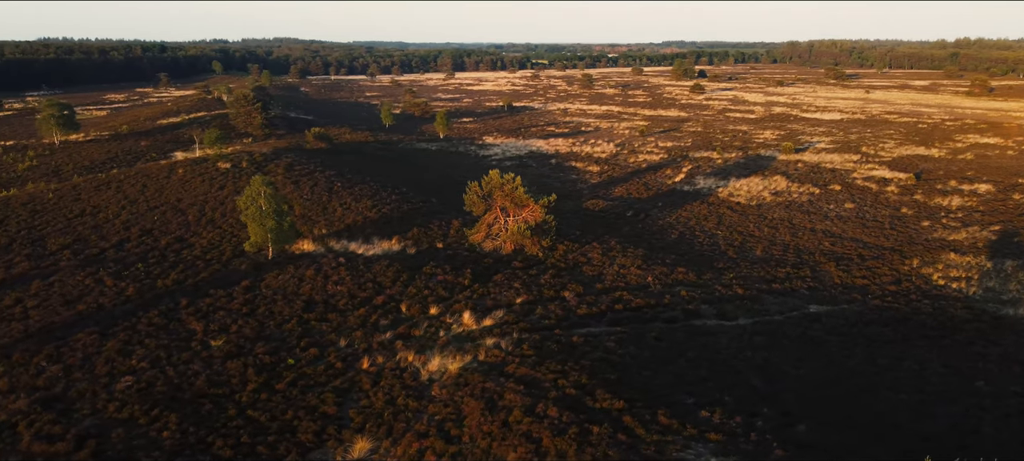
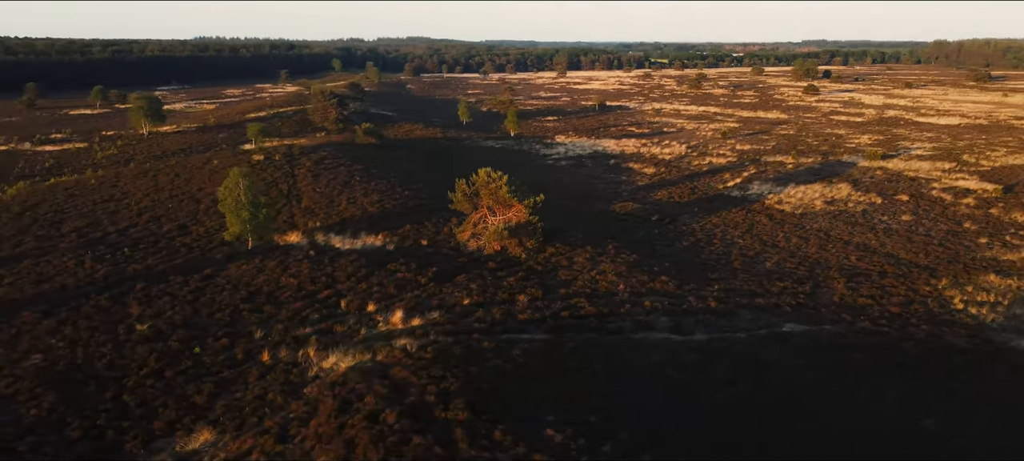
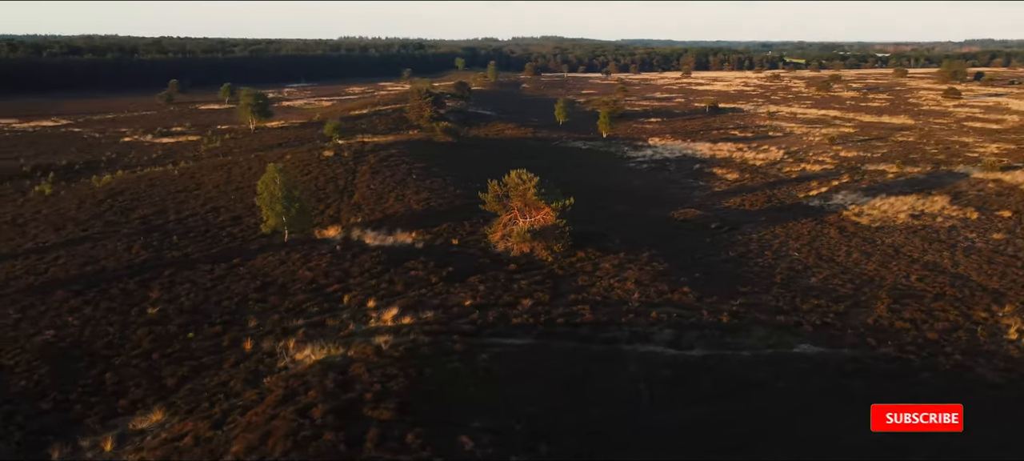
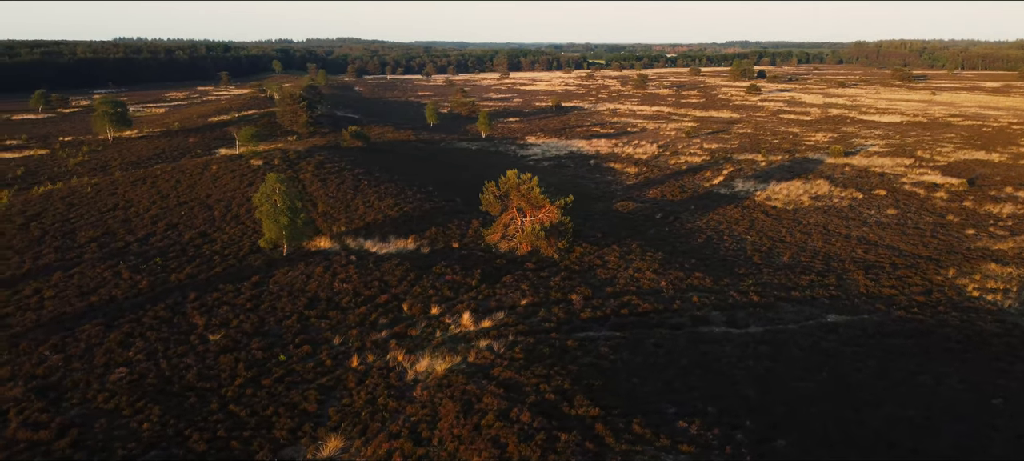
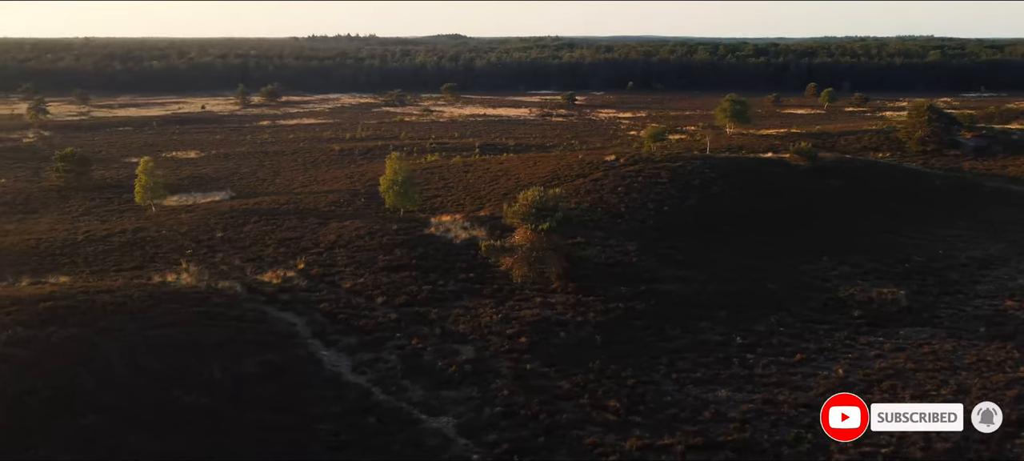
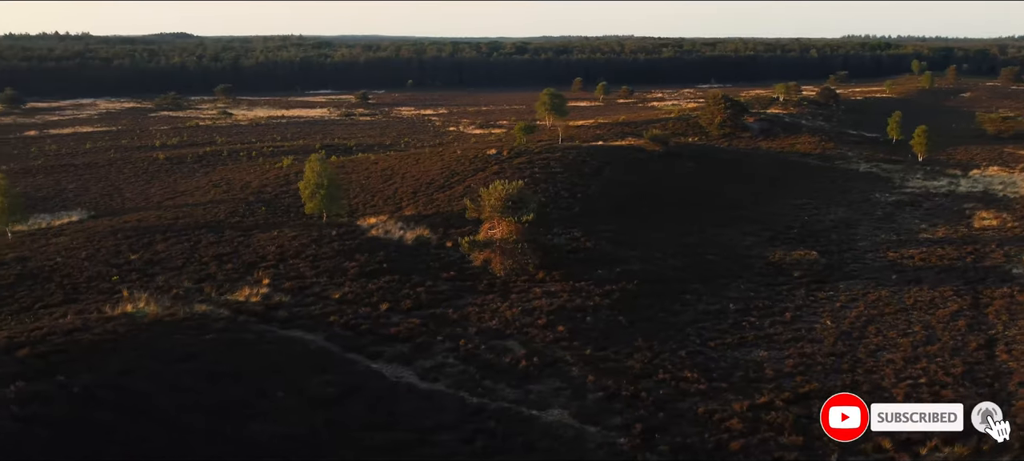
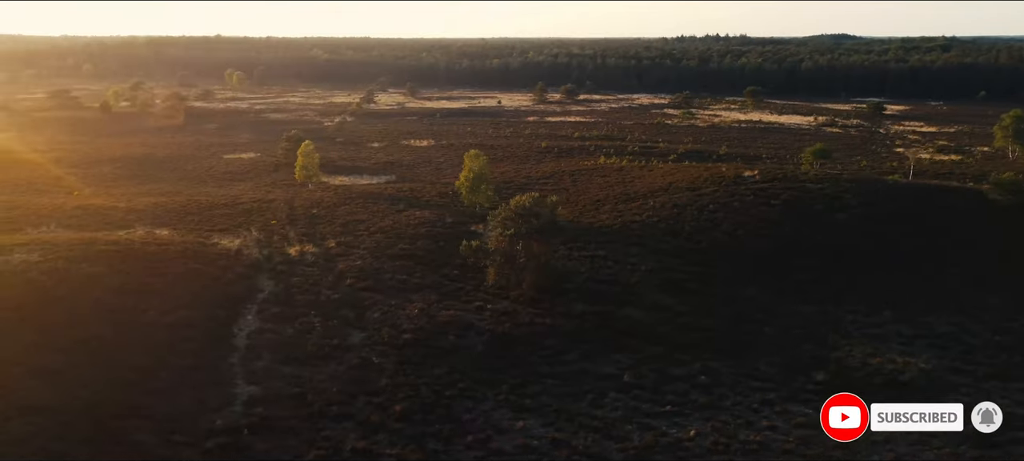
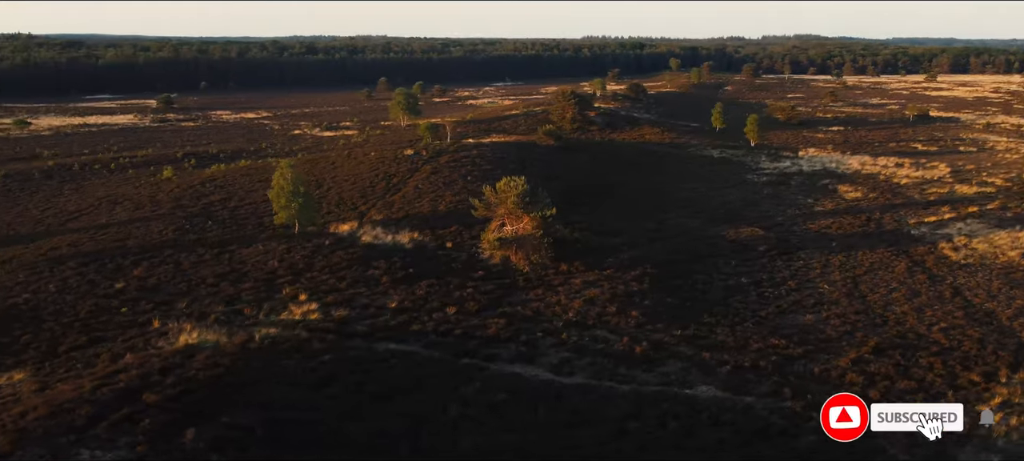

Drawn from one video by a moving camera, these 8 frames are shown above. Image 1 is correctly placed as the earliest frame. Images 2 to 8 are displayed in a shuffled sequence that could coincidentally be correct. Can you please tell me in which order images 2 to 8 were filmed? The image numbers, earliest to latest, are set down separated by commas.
4, 2, 3, 8, 6, 5, 7
